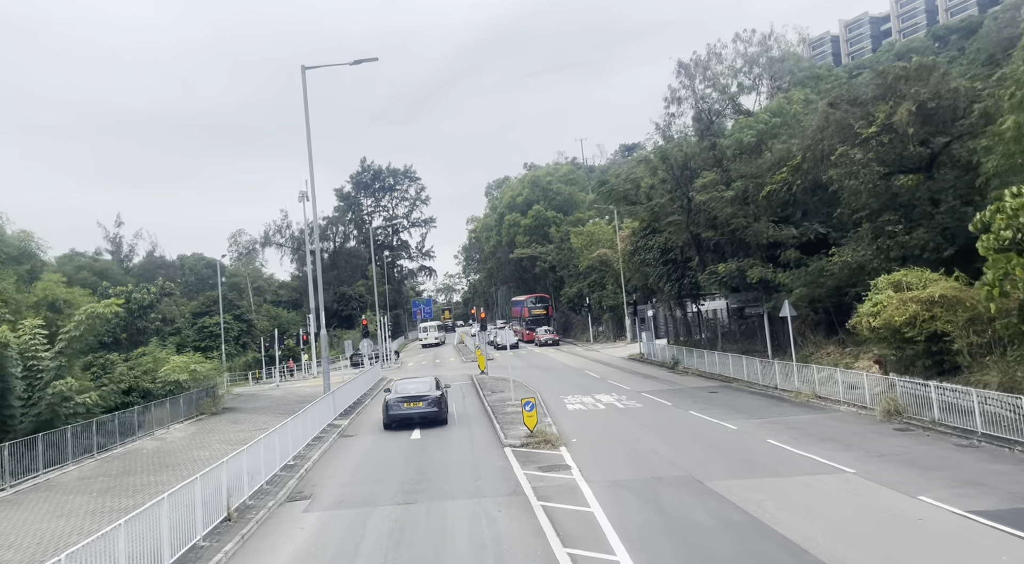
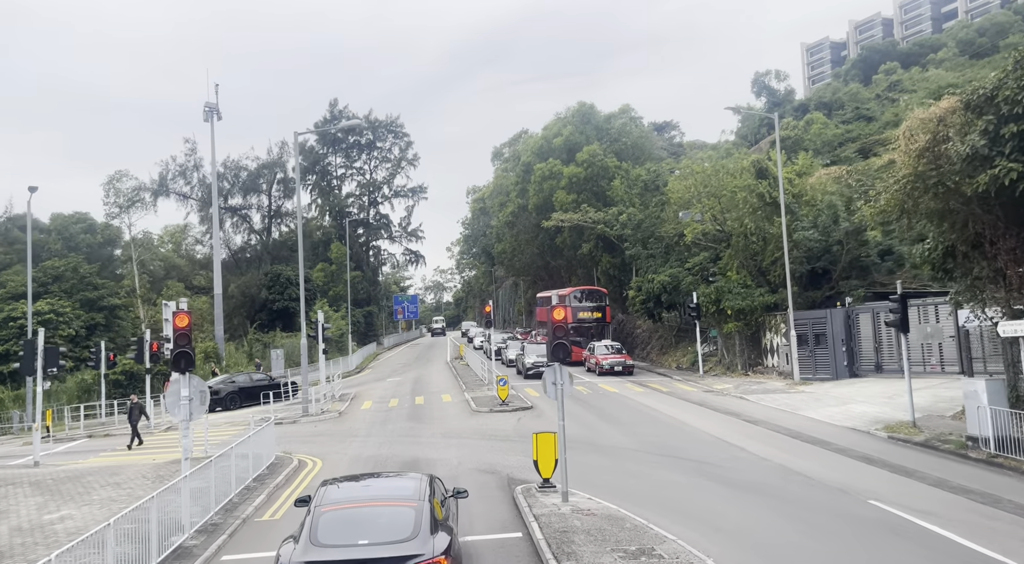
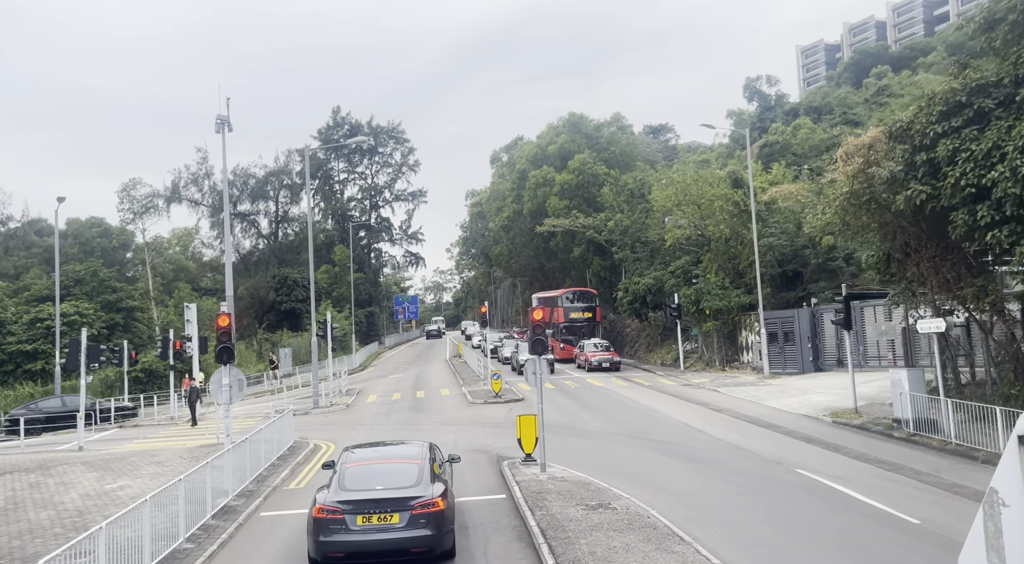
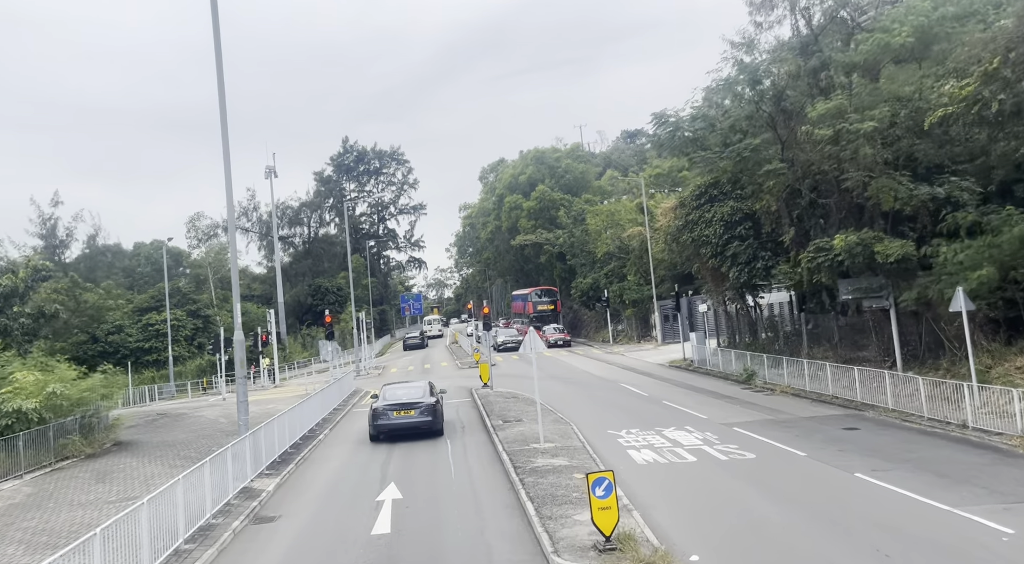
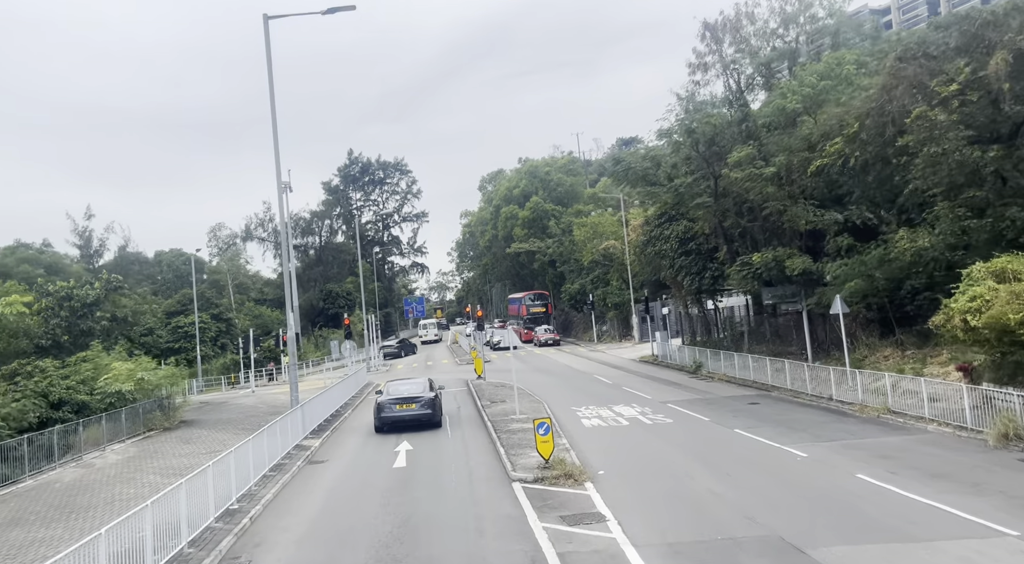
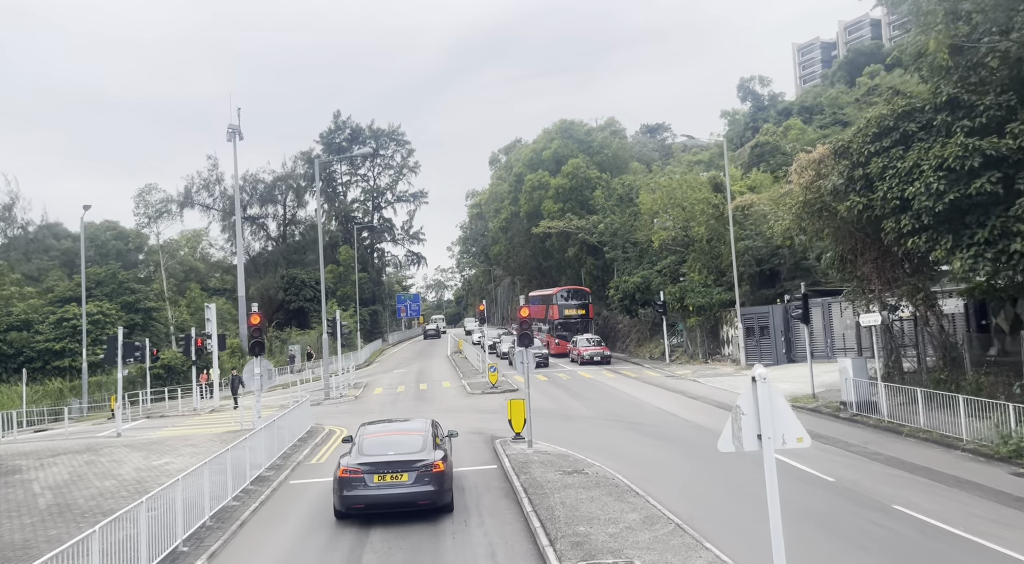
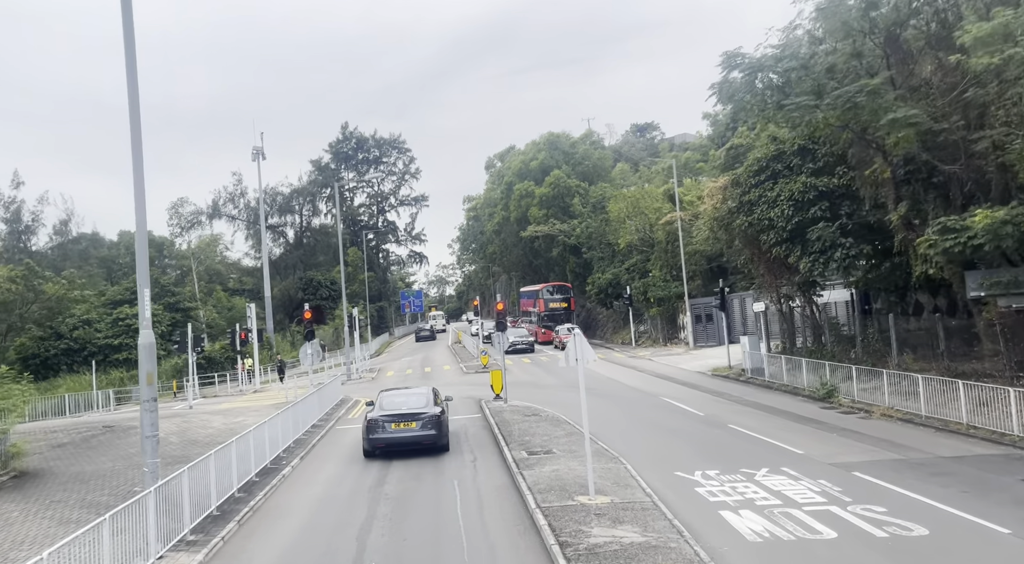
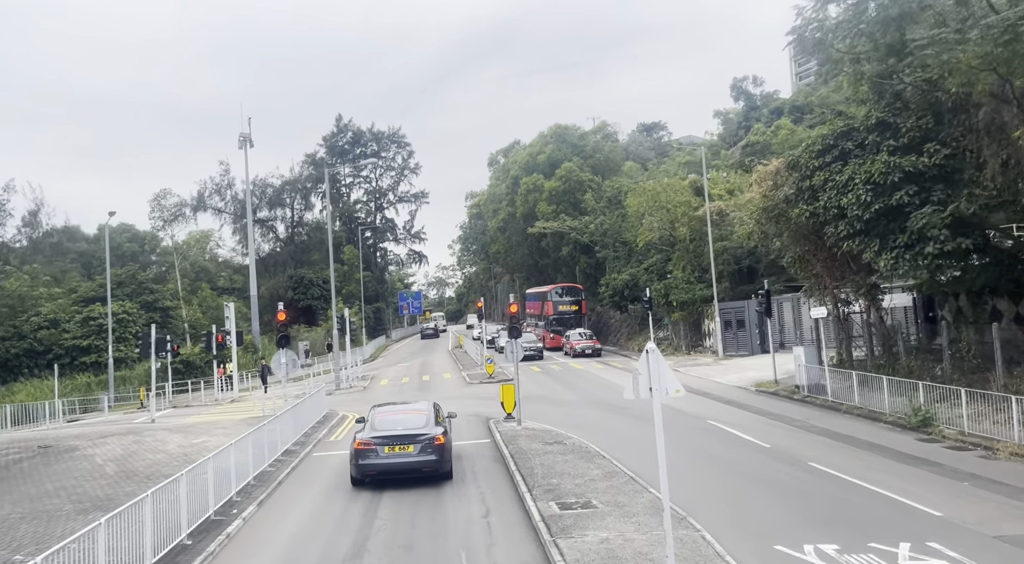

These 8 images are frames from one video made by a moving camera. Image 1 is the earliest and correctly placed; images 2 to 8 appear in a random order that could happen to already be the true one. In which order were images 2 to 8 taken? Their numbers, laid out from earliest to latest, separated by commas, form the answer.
5, 4, 7, 8, 6, 3, 2
